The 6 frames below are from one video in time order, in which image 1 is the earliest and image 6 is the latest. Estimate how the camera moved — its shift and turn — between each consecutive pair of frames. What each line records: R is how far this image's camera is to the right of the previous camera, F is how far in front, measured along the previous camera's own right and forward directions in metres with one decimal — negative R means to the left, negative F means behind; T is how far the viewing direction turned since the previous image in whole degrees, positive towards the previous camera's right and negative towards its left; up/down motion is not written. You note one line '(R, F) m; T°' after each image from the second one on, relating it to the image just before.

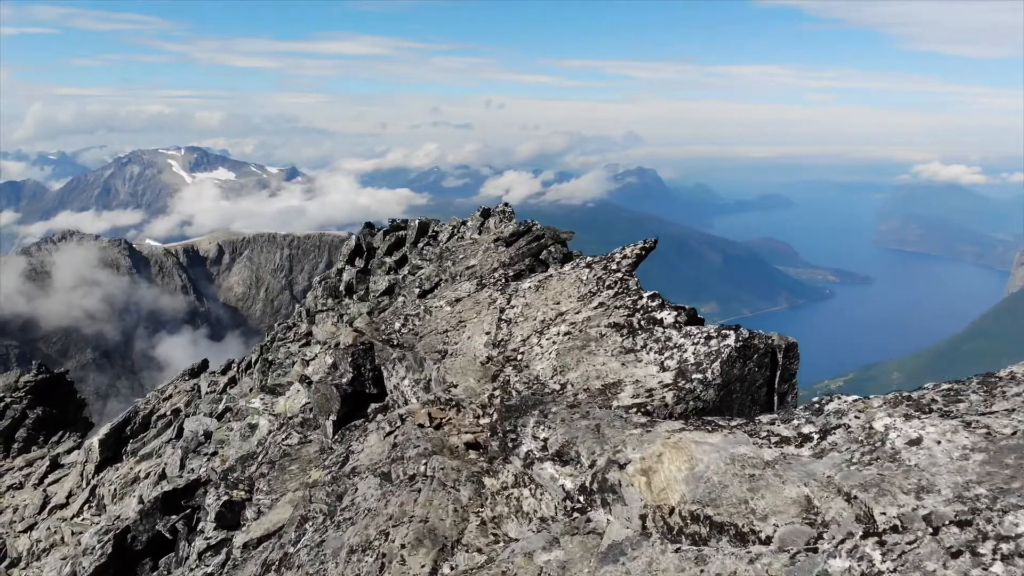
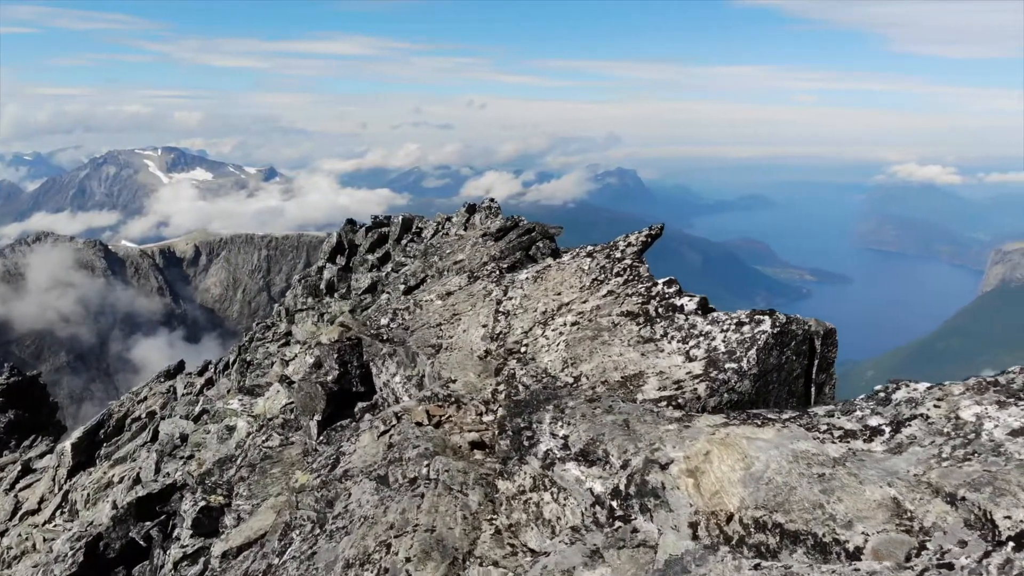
(-0.6, +1.4) m; +2°
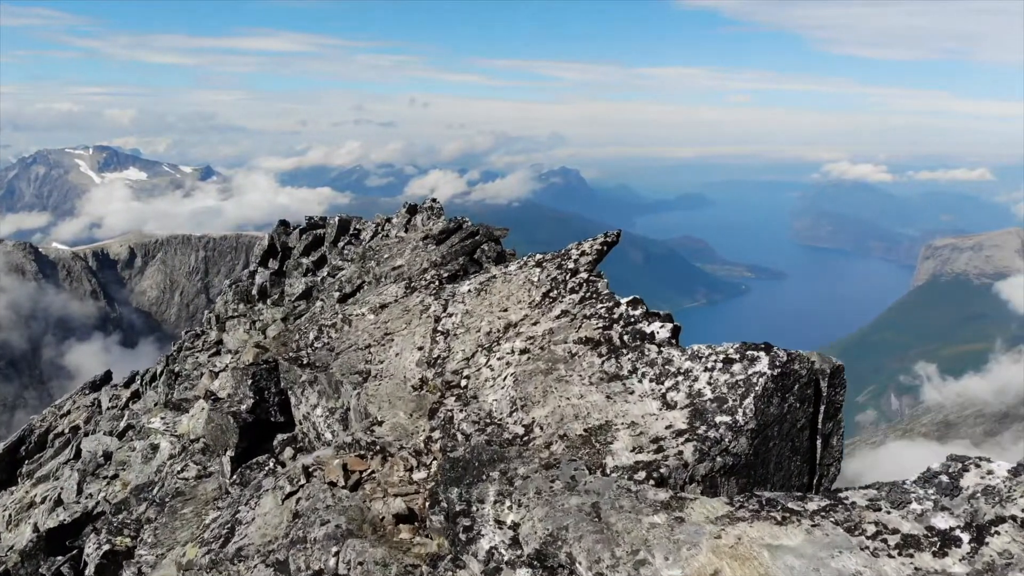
(+0.3, +3.0) m; +4°
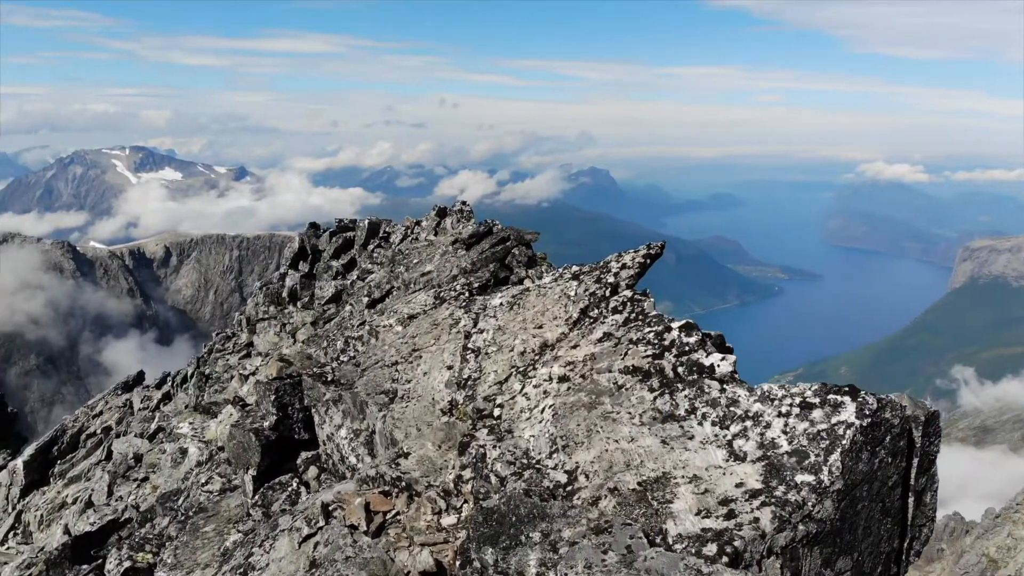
(-0.2, +1.3) m; -2°
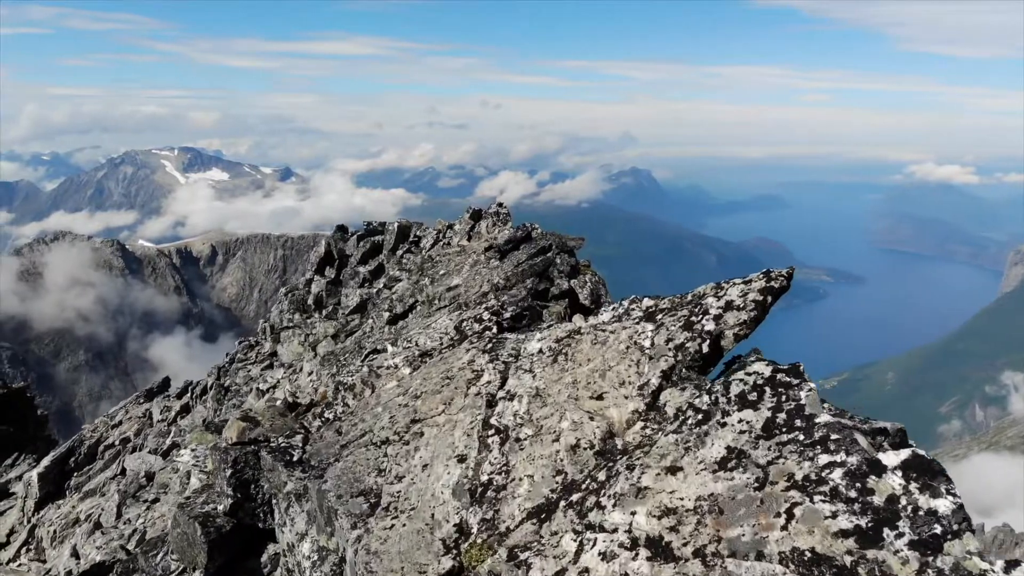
(-0.1, +6.6) m; -3°
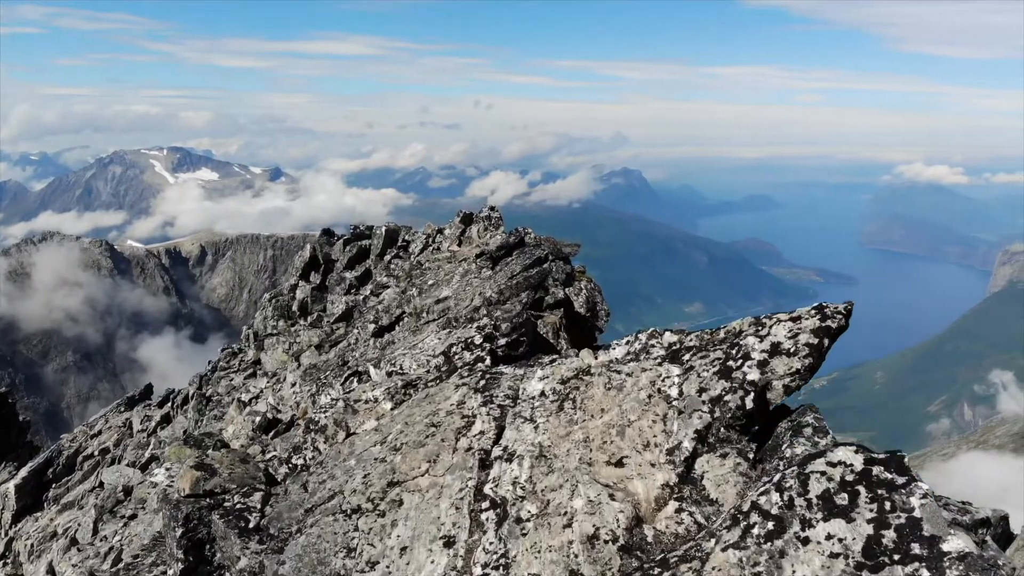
(-0.1, +2.4) m; +1°
